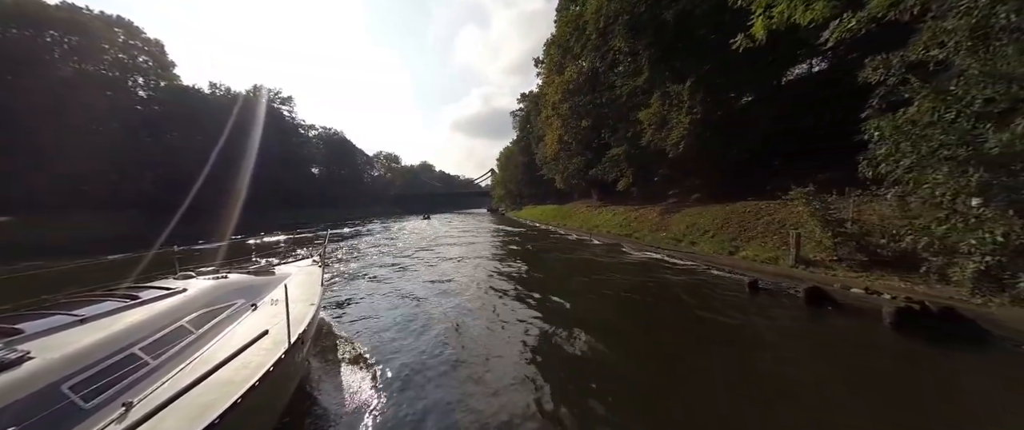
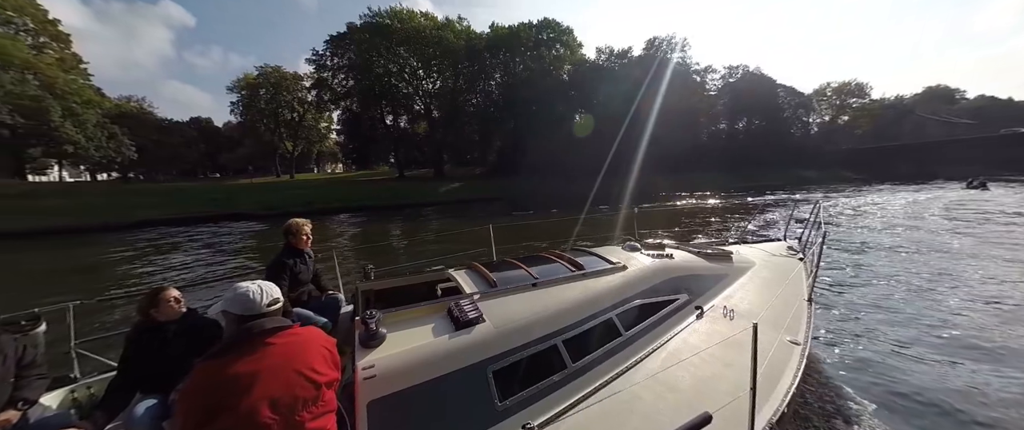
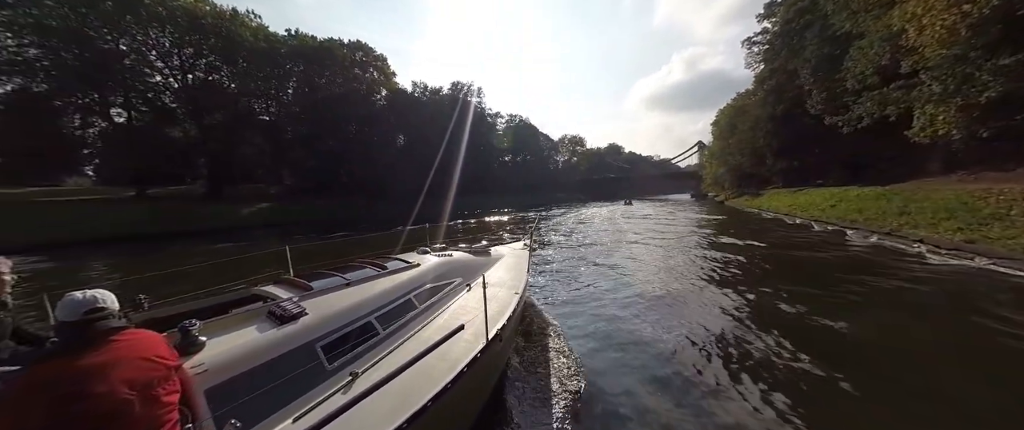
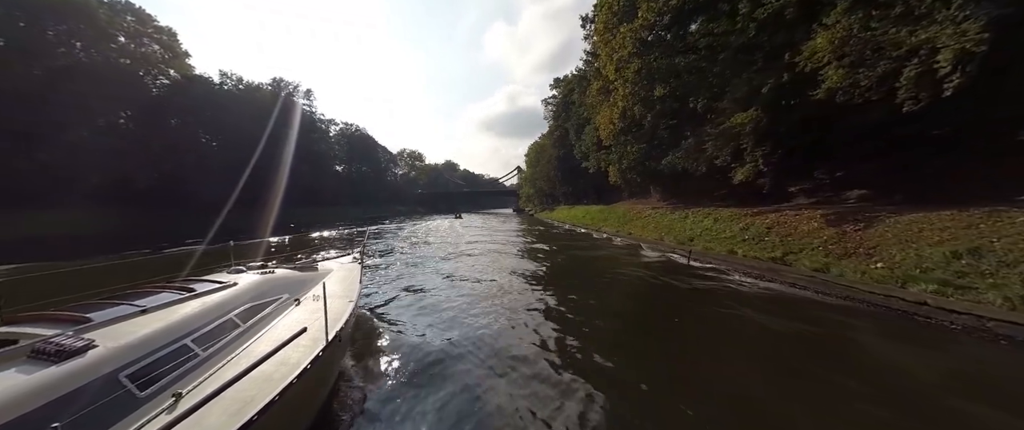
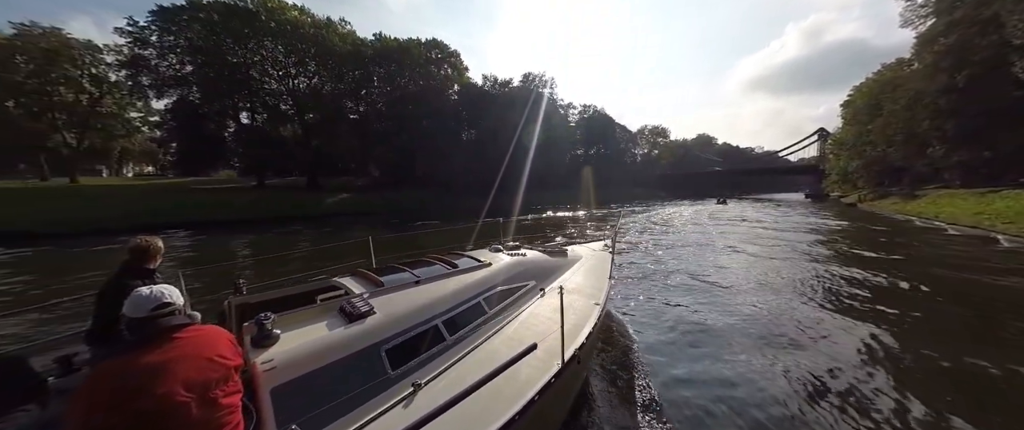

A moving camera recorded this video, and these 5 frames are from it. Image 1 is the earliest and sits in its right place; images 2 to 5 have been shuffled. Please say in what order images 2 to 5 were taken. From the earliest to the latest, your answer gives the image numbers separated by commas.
4, 3, 5, 2
